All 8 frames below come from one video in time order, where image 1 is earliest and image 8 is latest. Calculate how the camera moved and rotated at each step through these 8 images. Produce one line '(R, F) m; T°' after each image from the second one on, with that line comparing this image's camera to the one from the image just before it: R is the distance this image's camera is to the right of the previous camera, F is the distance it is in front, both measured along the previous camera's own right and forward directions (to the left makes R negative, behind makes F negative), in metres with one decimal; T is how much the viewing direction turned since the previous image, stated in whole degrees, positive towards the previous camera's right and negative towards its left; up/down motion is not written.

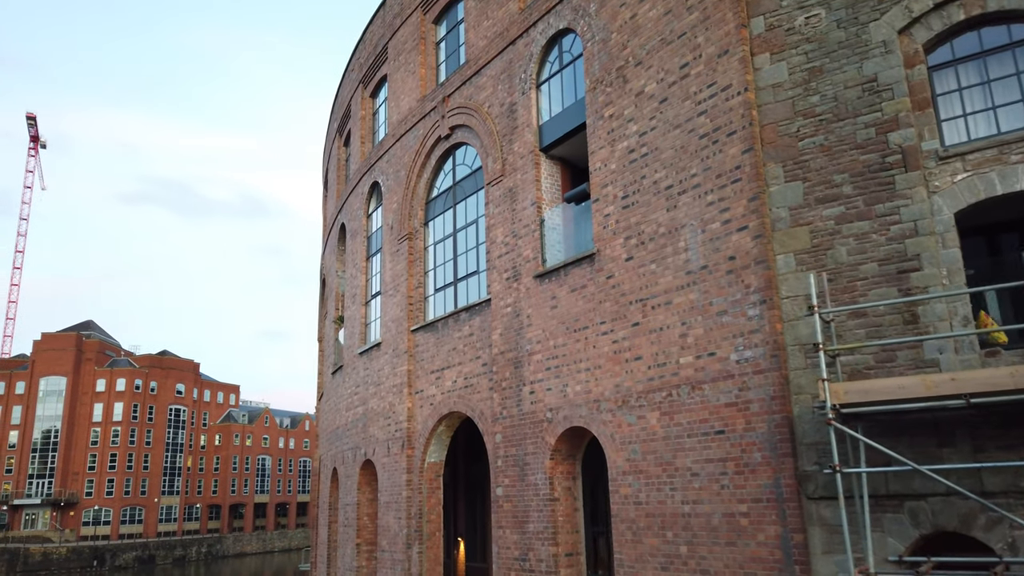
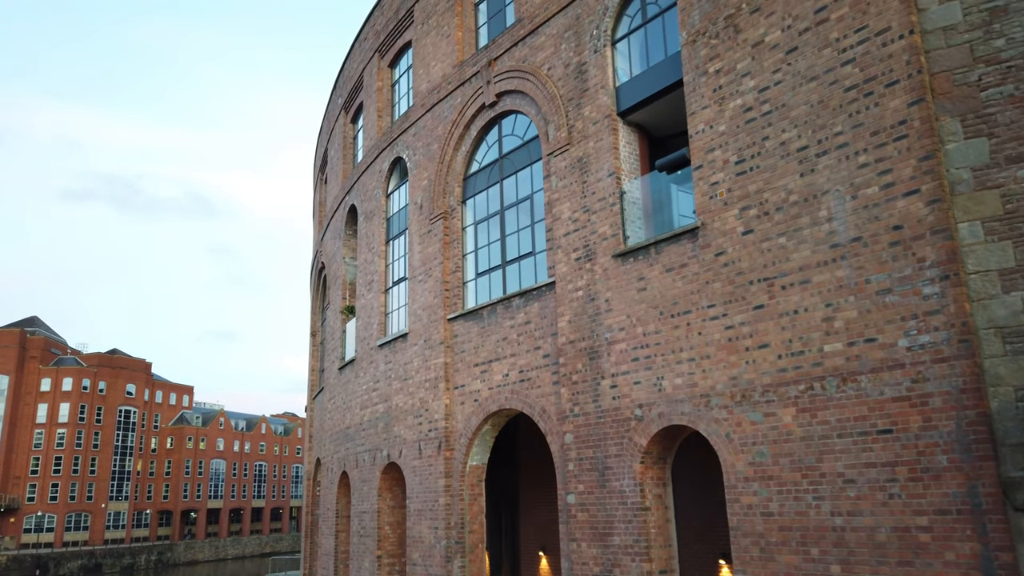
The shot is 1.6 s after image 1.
(-1.5, +1.5) m; +3°
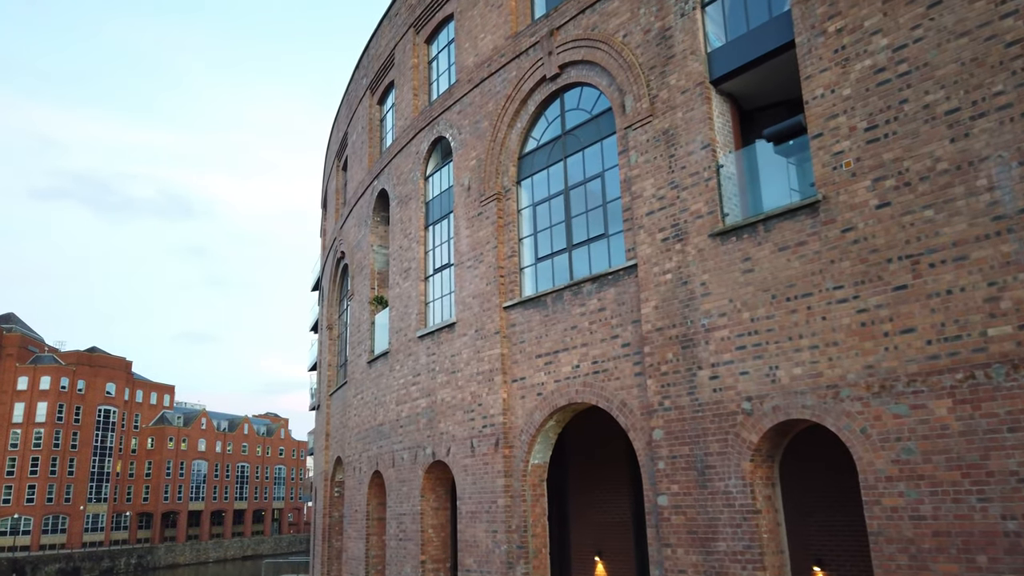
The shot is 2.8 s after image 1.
(-1.2, +0.9) m; +2°
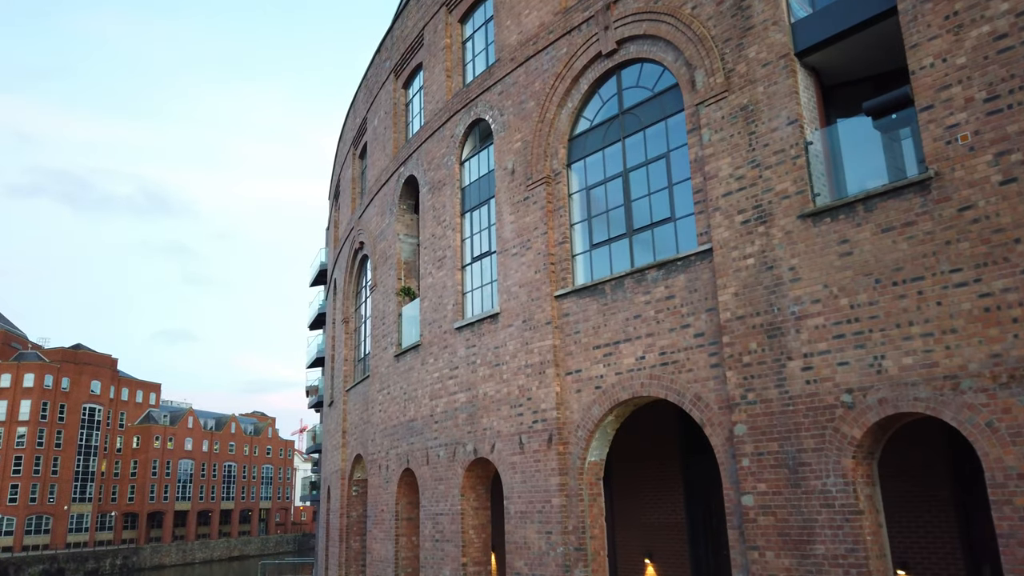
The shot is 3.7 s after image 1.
(-1.0, +0.7) m; +1°
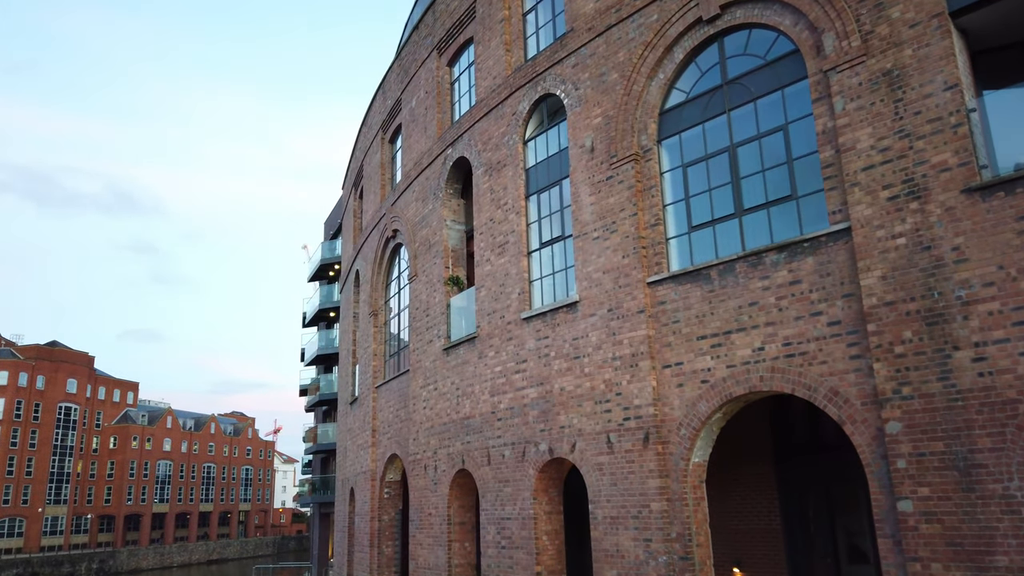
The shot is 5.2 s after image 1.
(-1.5, +1.0) m; +2°
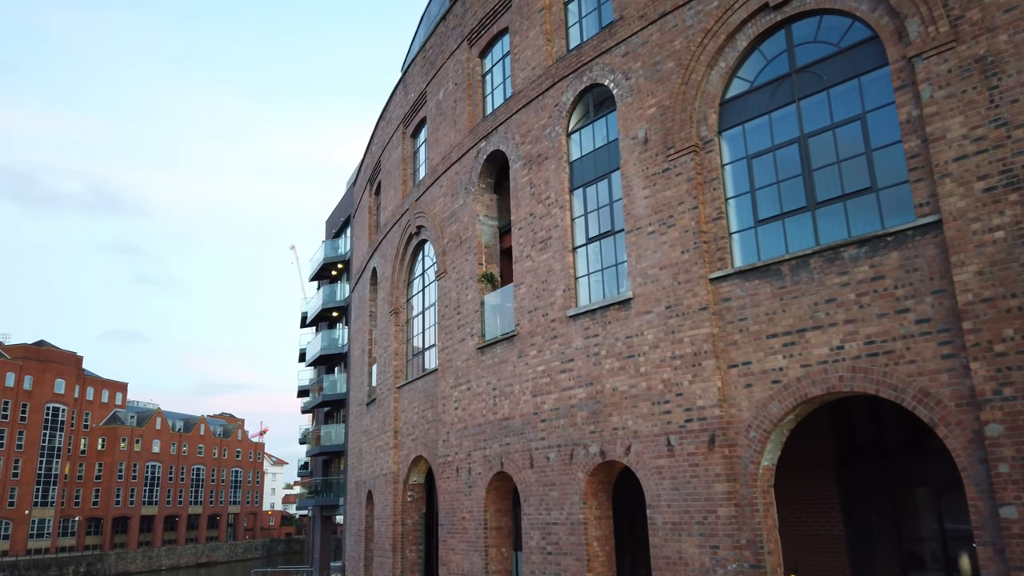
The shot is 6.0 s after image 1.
(-0.9, +0.5) m; +1°
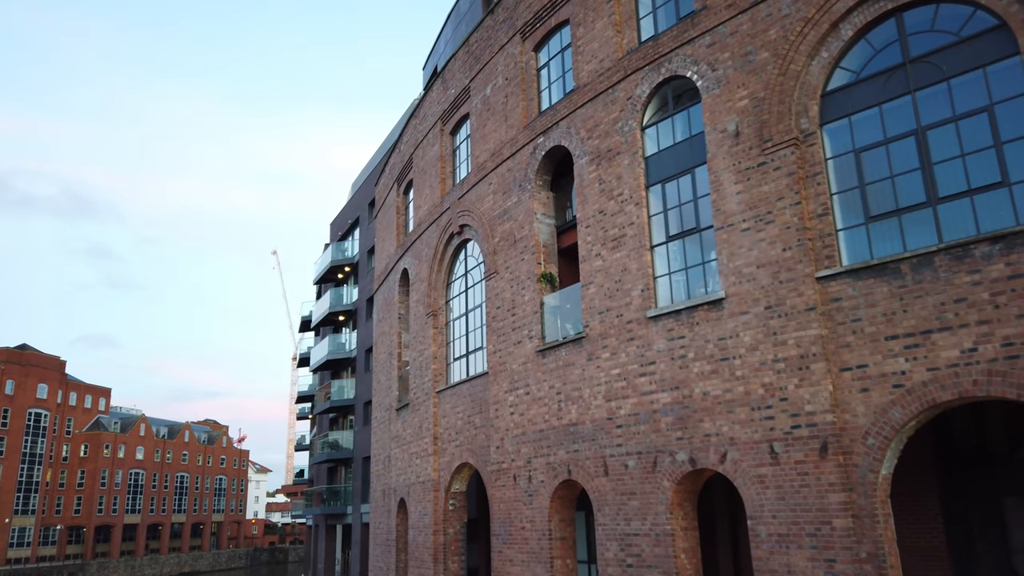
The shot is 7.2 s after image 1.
(-1.4, +0.6) m; +1°
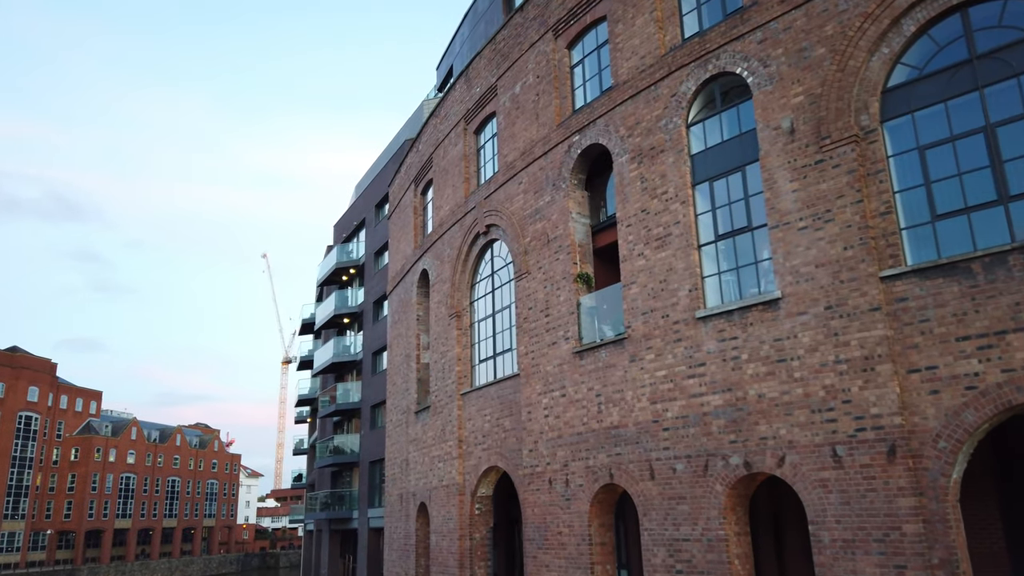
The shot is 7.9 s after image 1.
(-0.8, +0.3) m; +1°
